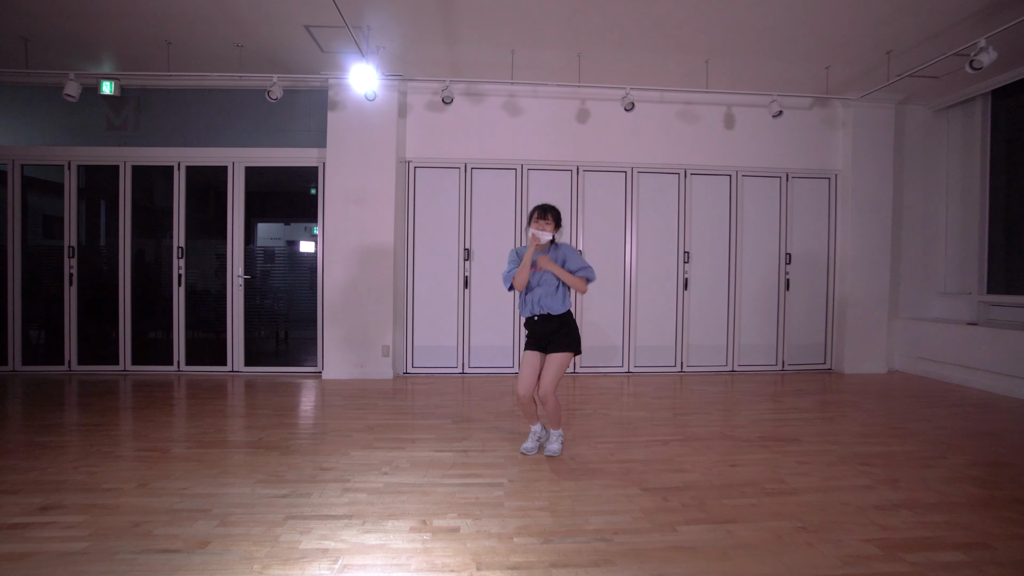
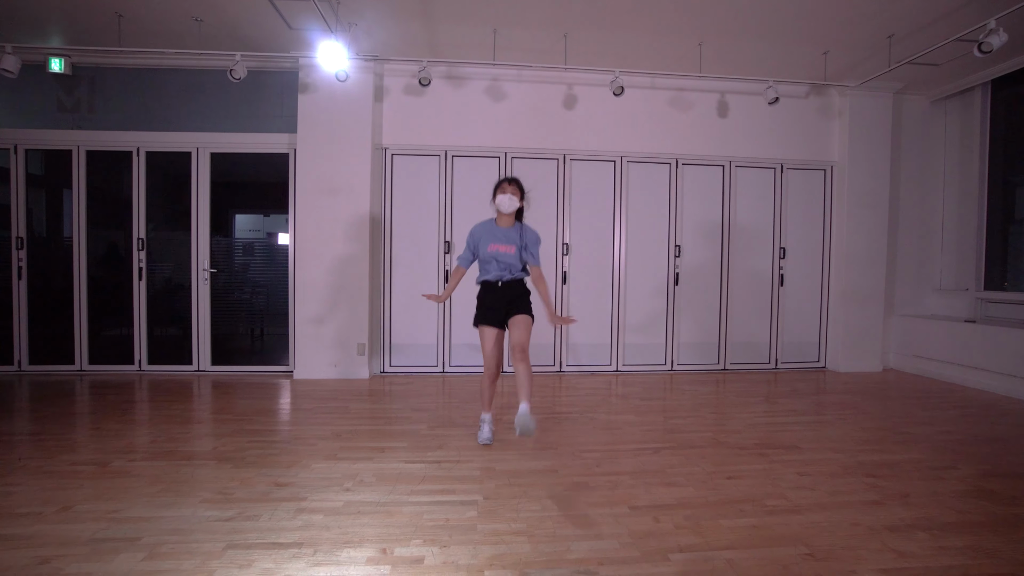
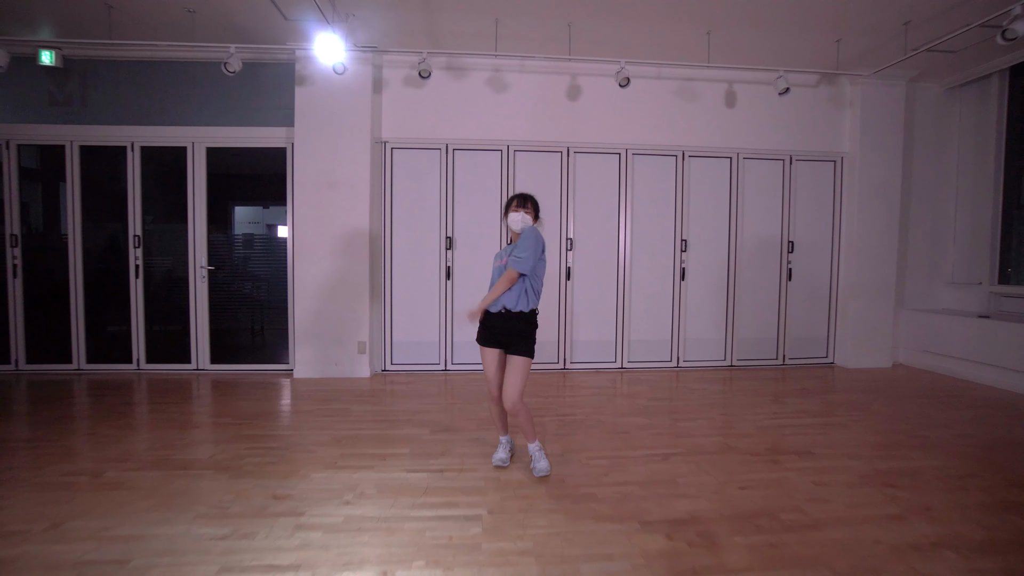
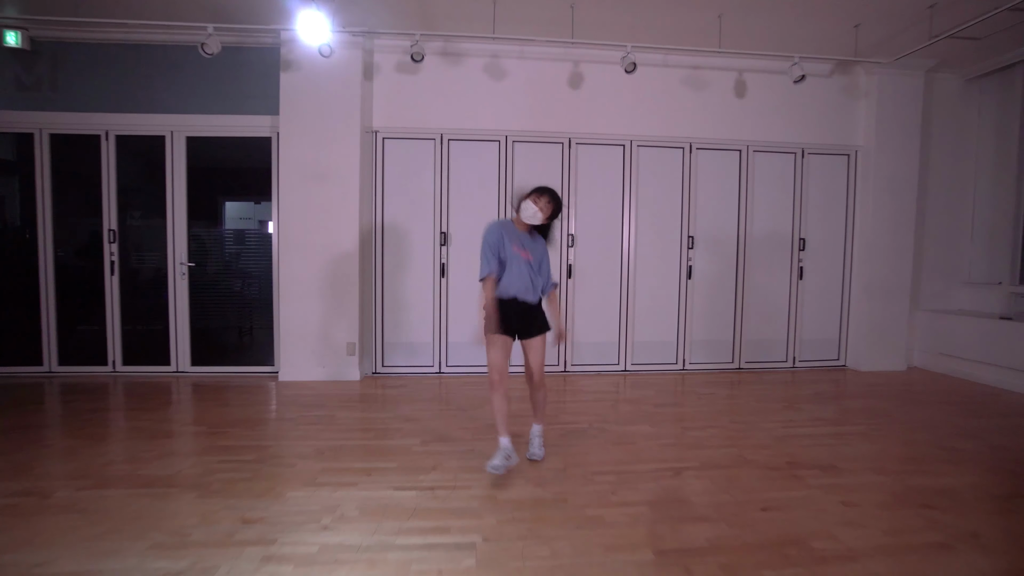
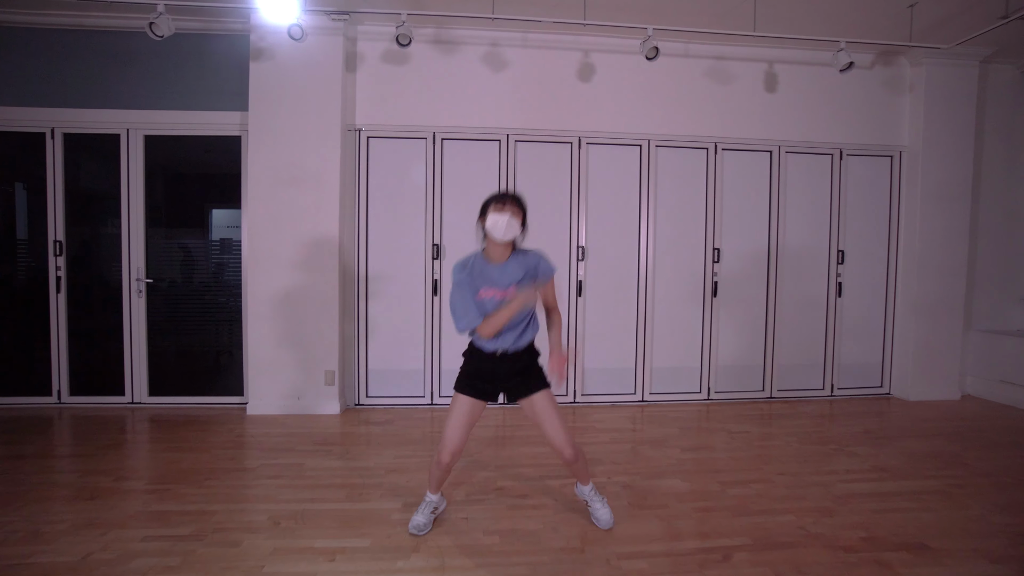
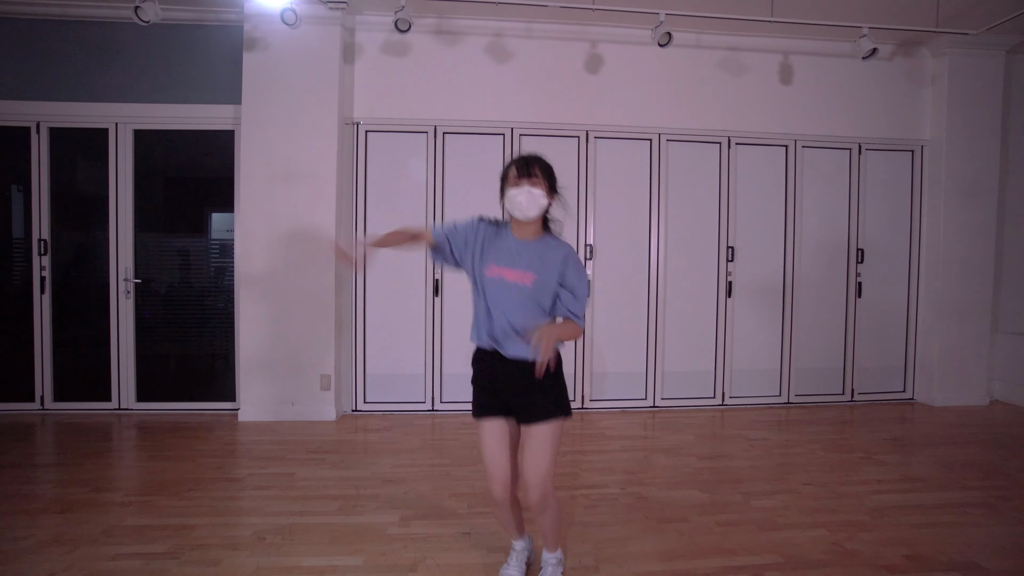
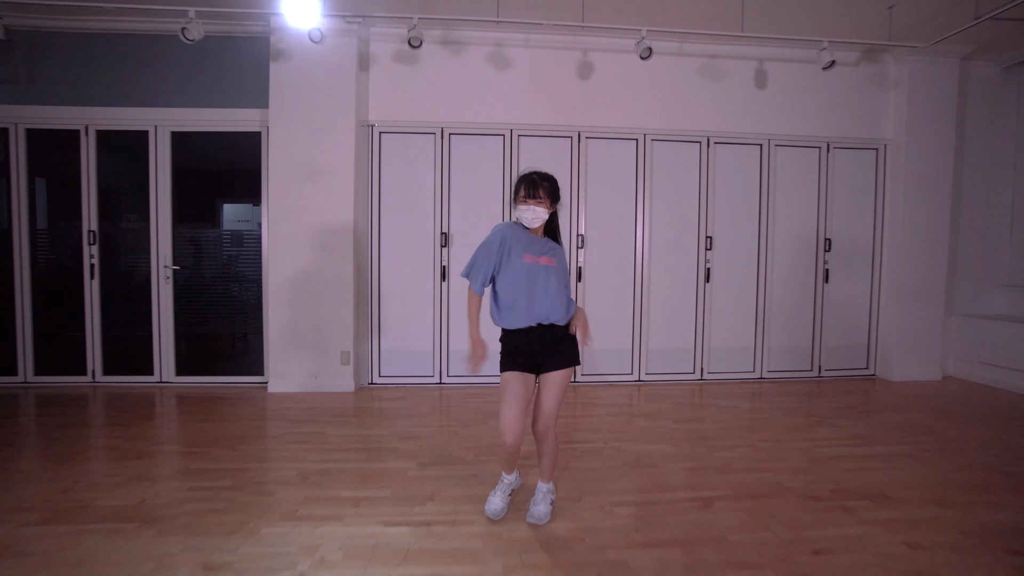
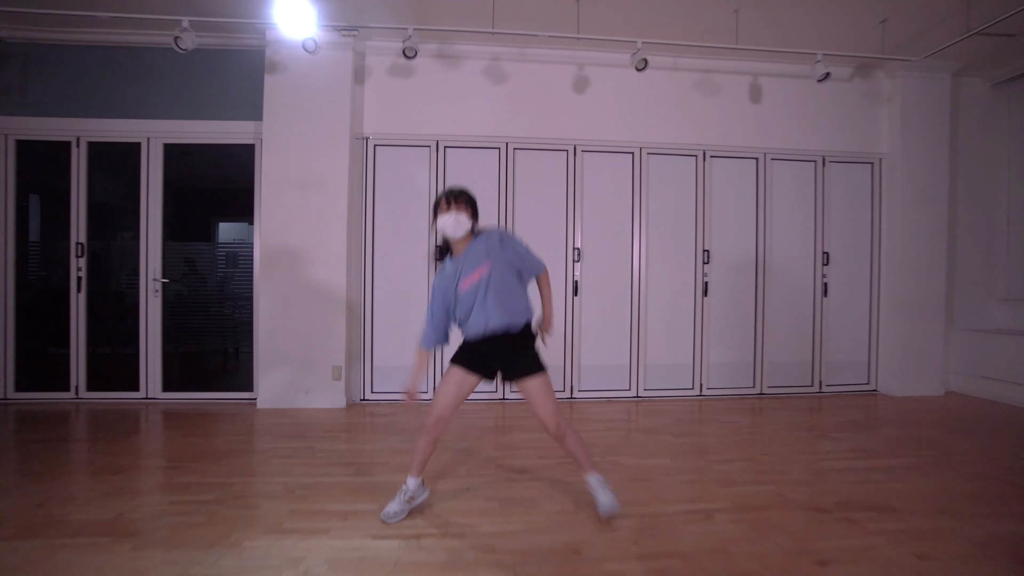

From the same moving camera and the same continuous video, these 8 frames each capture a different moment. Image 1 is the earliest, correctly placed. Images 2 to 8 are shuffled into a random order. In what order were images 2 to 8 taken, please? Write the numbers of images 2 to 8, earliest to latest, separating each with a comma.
3, 7, 6, 8, 2, 4, 5
